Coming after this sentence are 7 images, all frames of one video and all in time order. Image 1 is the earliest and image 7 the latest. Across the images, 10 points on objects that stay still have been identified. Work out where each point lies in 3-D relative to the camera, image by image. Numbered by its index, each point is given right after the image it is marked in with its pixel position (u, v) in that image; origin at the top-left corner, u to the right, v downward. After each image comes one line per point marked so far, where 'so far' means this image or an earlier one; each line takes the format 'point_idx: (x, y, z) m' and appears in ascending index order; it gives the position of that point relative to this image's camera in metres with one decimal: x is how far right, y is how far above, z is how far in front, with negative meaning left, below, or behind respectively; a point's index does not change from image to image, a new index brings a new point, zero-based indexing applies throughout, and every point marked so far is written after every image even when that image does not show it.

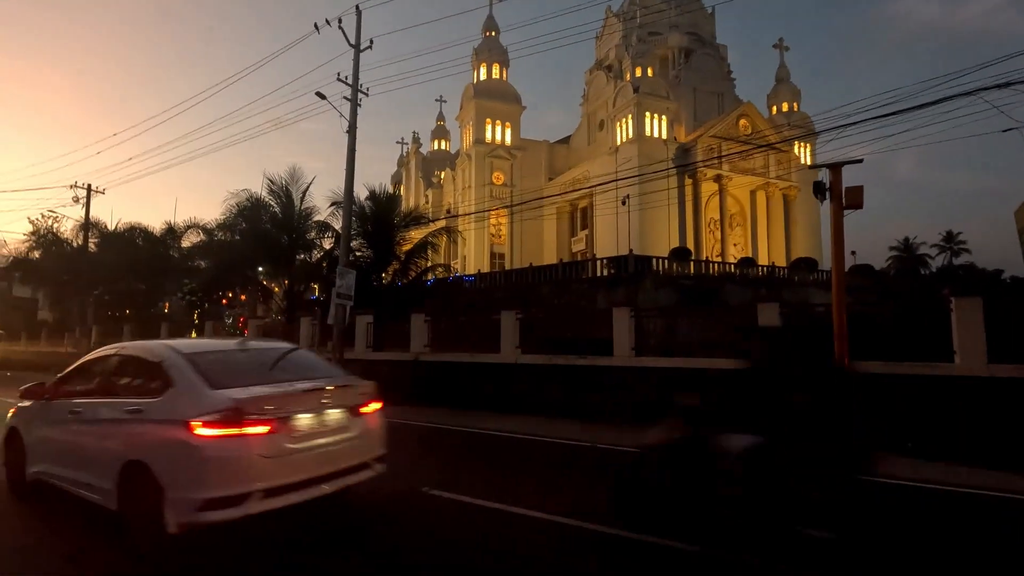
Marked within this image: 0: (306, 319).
0: (-5.4, -0.8, +18.6) m
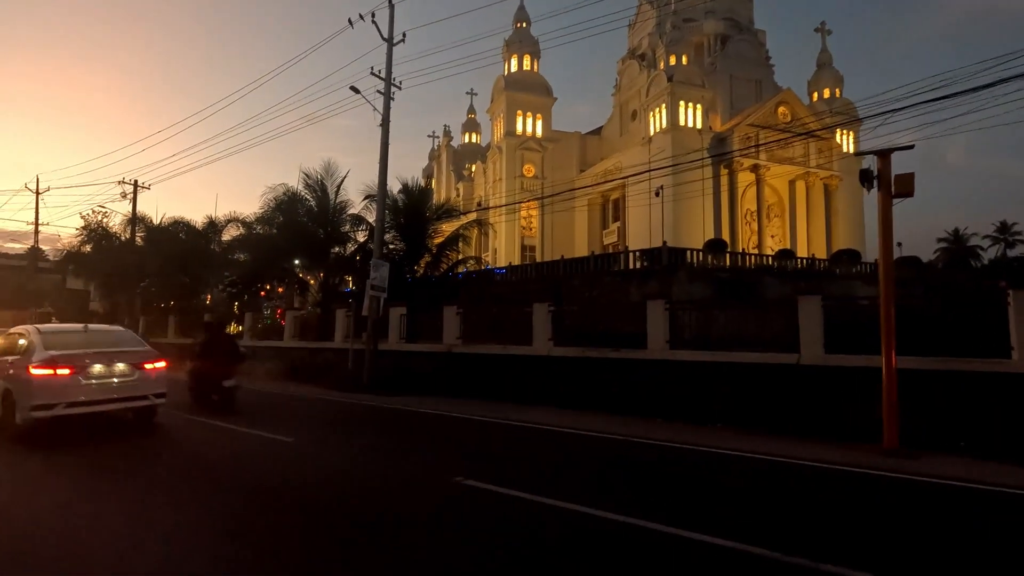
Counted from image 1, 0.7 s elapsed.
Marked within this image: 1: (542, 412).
0: (-4.5, -0.6, +18.8) m
1: (+0.7, -2.9, +16.1) m
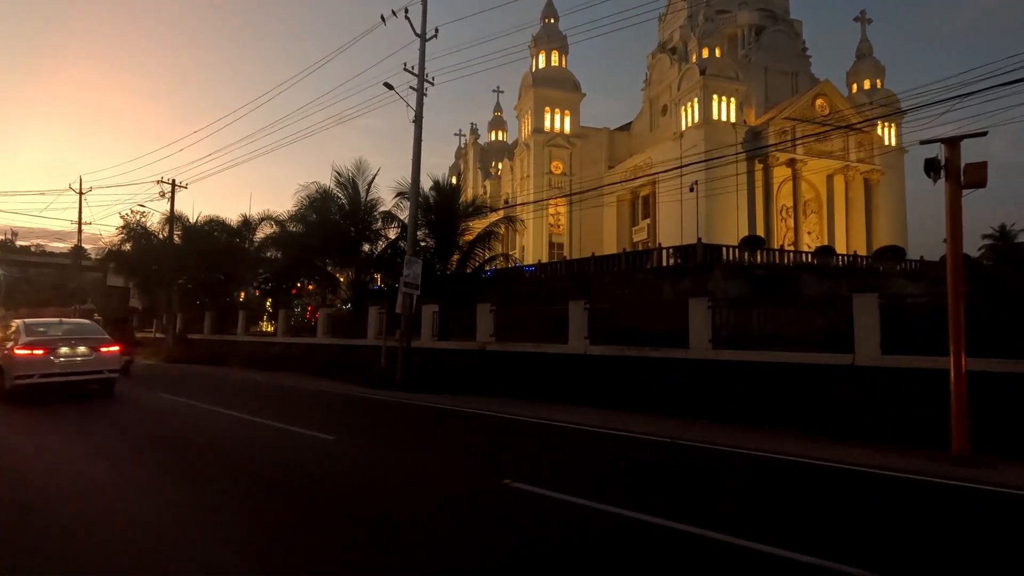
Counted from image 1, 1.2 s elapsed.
0: (-3.7, -0.6, +18.8) m
1: (+1.5, -2.8, +15.8) m
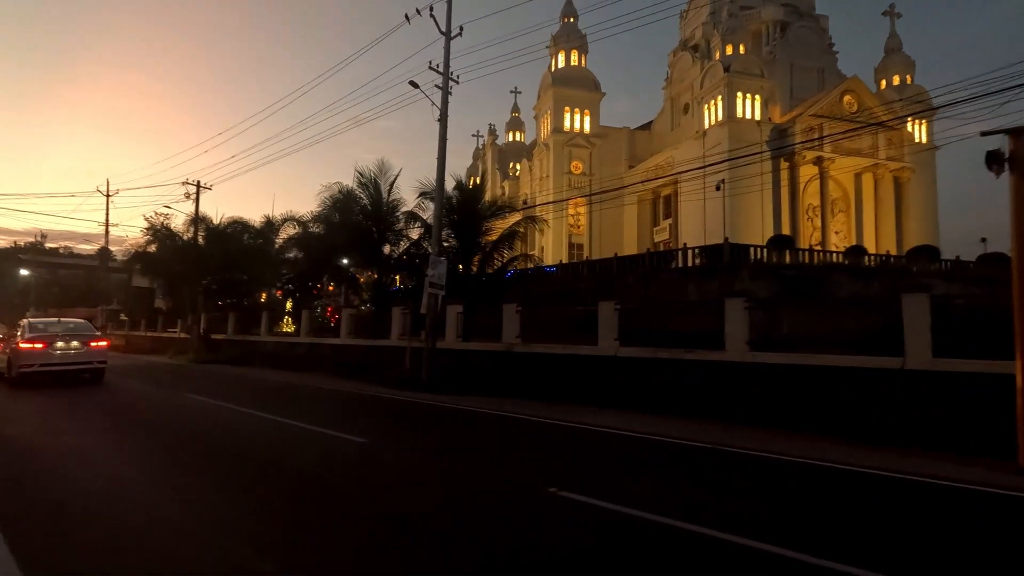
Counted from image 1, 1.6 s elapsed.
0: (-3.0, -0.6, +18.7) m
1: (+2.0, -2.8, +15.6) m
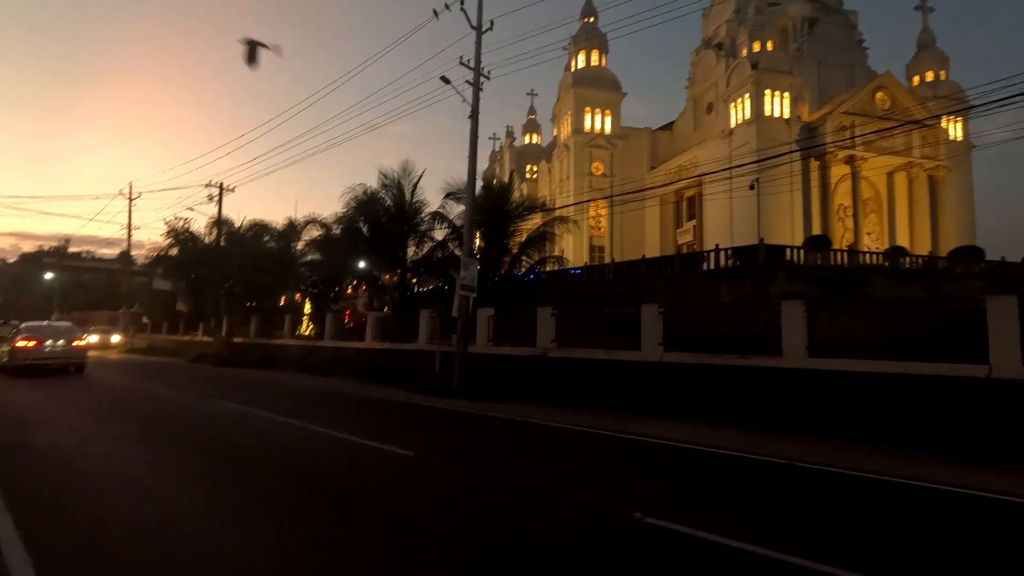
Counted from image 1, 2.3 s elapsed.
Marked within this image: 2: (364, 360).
0: (-2.3, -0.7, +18.3) m
1: (+2.7, -2.9, +15.1) m
2: (-4.2, -2.1, +20.0) m
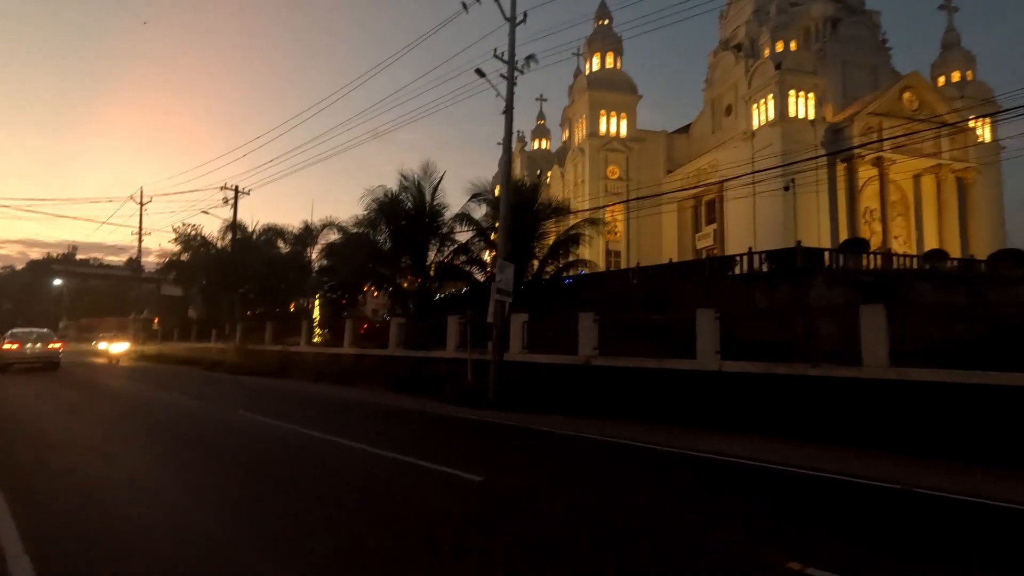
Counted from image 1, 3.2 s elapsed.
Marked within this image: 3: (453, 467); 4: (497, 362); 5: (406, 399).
0: (-1.6, -0.8, +17.7) m
1: (+3.3, -3.0, +14.4) m
2: (-3.5, -2.2, +19.4) m
3: (-0.8, -2.6, +10.0) m
4: (-0.6, -1.7, +15.7) m
5: (-2.5, -2.7, +16.6) m
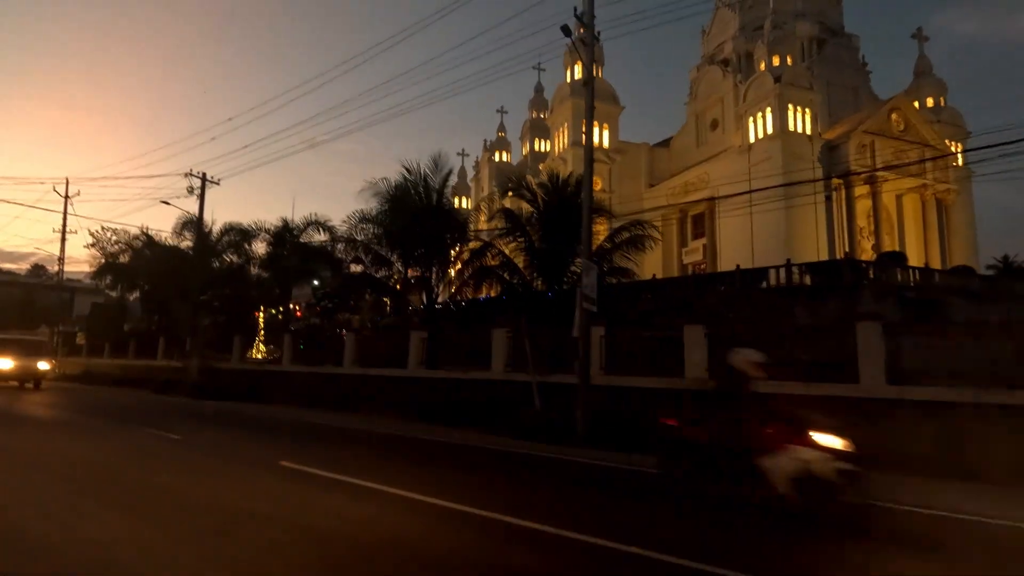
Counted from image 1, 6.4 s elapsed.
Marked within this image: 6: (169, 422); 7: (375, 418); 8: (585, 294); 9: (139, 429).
0: (-1.0, -0.9, +15.5) m
1: (+4.3, -3.1, +12.7) m
2: (-3.1, -2.4, +16.9) m
3: (+0.6, -2.5, +7.9) m
4: (+0.3, -1.8, +13.6) m
5: (-1.8, -2.8, +14.3) m
6: (-7.6, -2.9, +15.7) m
7: (-3.4, -2.8, +16.2) m
8: (+1.0, 0.0, +10.2) m
9: (-7.6, -2.8, +14.4) m
